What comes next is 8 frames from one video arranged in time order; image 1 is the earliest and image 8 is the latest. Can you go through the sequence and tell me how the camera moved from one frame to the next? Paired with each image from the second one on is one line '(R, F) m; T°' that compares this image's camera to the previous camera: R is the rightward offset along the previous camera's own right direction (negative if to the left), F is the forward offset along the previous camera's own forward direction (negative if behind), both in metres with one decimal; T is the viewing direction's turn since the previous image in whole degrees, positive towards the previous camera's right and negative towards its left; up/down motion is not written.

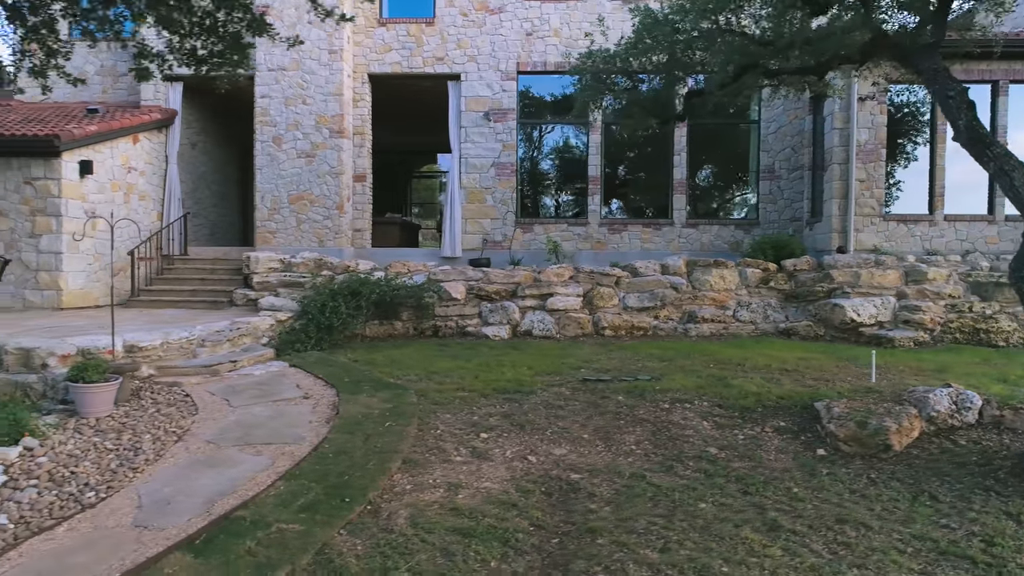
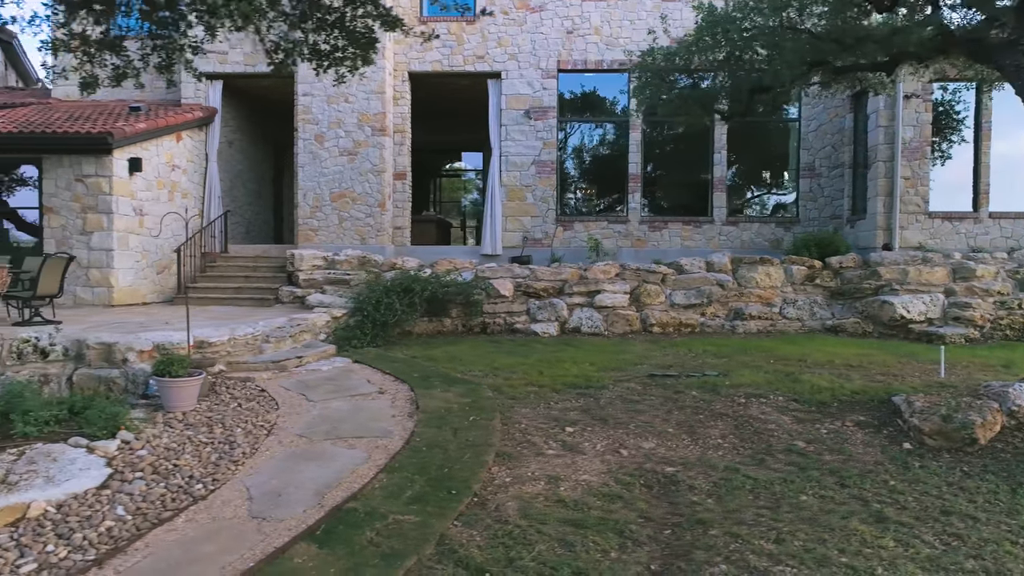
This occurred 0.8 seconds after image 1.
(-0.4, 0.0) m; 0°
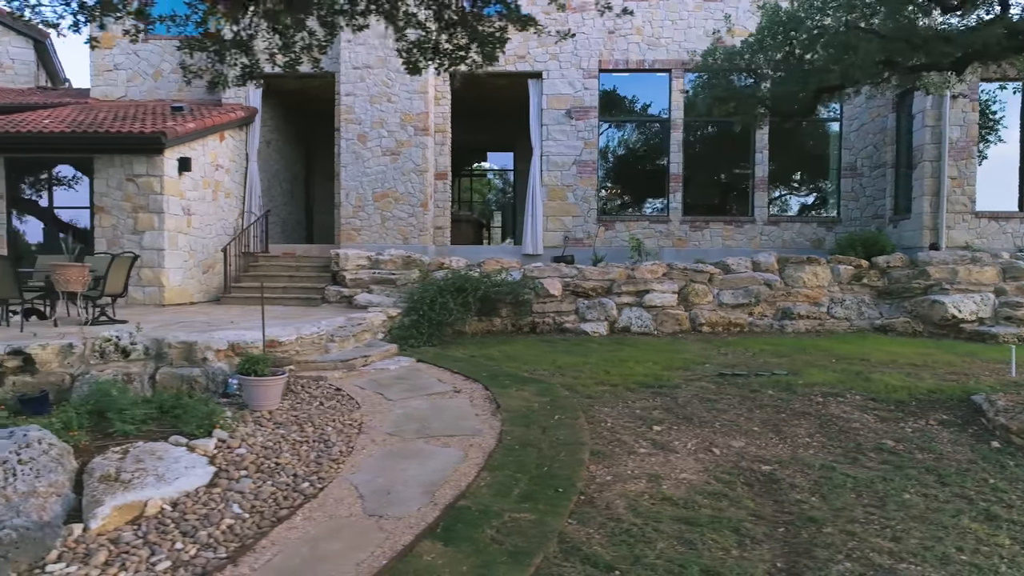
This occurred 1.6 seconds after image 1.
(-0.4, 0.0) m; 0°
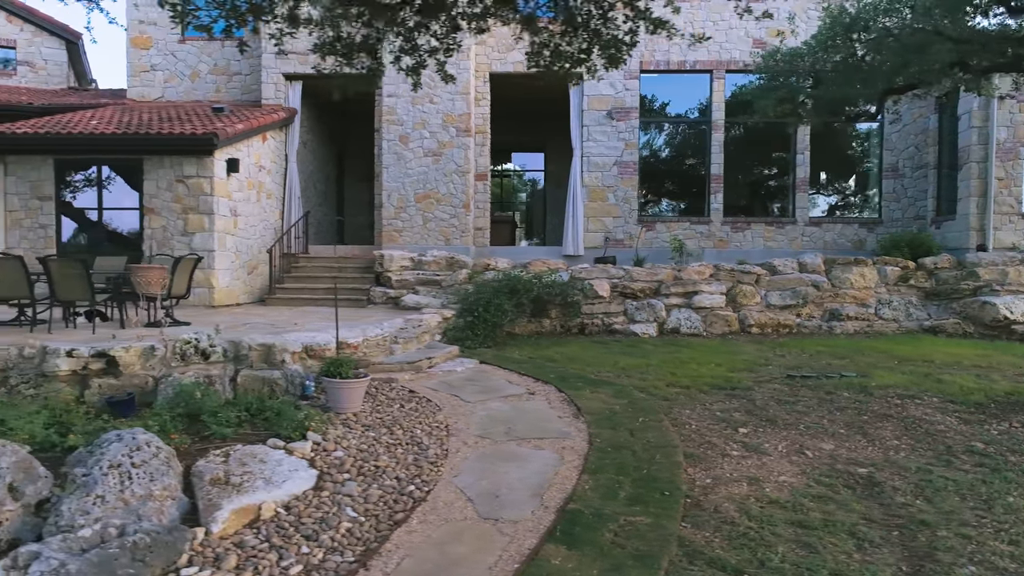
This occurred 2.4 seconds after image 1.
(-0.4, 0.0) m; 0°
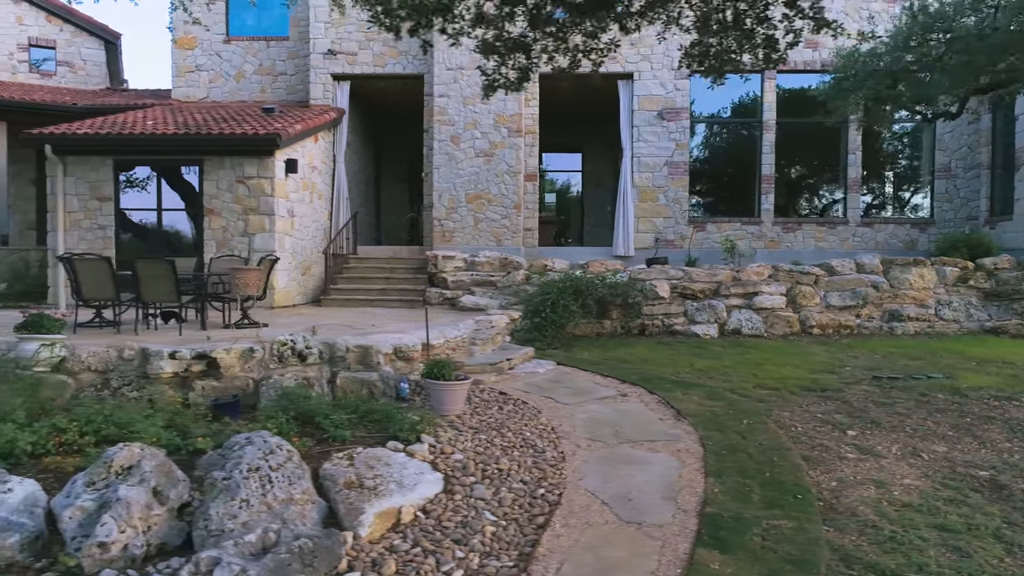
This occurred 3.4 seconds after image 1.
(-0.5, 0.0) m; 0°
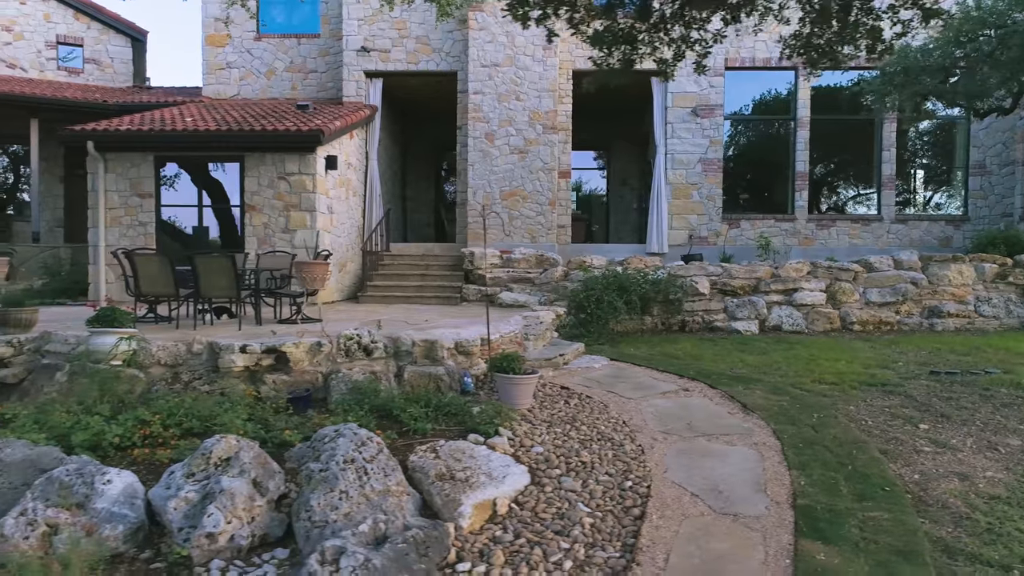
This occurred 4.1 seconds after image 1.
(-0.4, 0.0) m; 0°
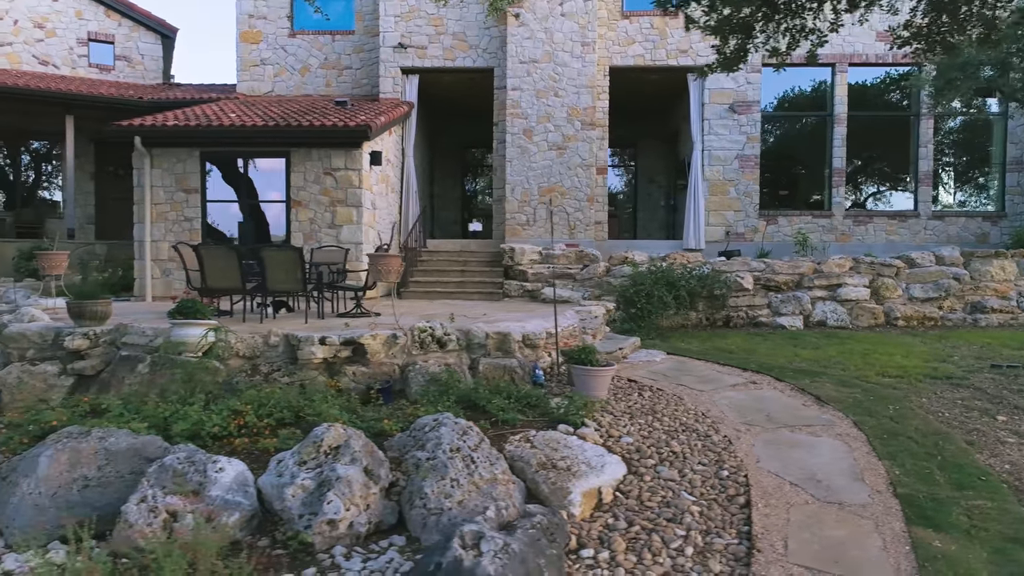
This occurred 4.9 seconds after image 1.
(-0.4, 0.0) m; 0°
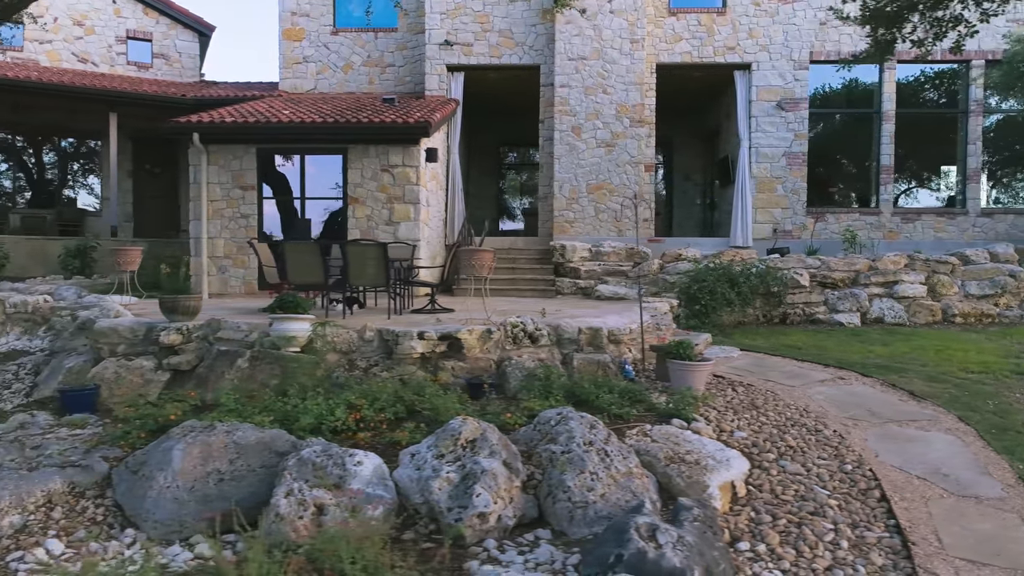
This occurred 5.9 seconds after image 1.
(-0.5, 0.0) m; 0°
